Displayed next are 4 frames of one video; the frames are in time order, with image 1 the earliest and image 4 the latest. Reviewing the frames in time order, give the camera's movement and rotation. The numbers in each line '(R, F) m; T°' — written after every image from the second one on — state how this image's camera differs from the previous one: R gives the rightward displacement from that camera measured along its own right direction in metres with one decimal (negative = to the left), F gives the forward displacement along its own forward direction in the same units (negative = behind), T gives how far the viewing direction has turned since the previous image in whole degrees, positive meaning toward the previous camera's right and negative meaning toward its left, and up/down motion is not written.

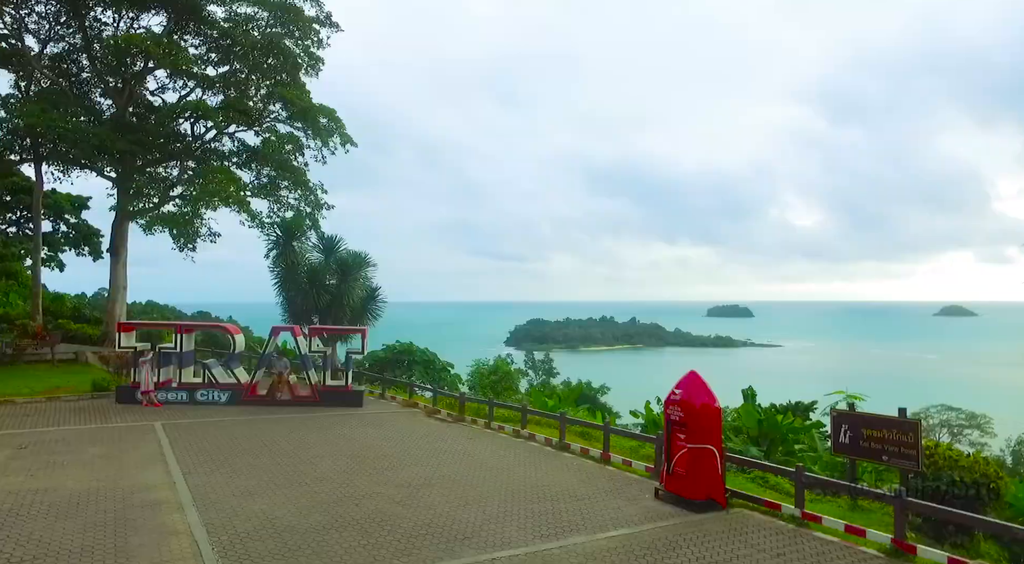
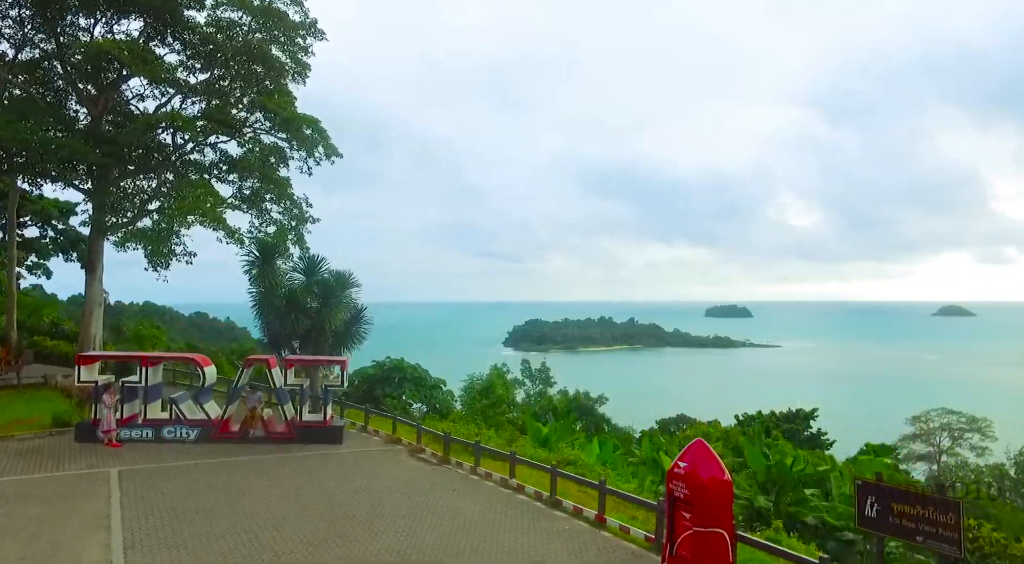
(+0.1, +0.8) m; 0°
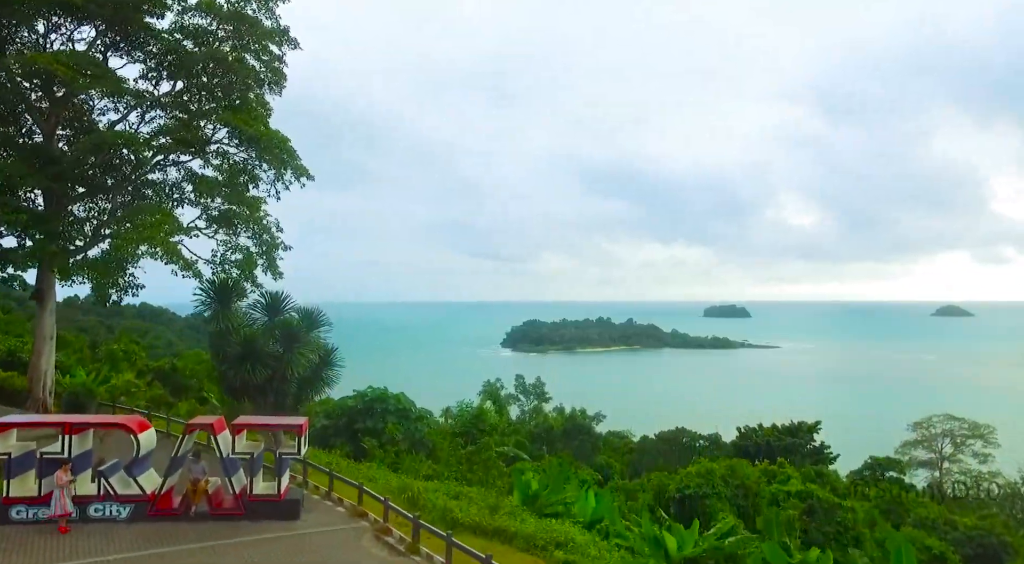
(+0.2, +1.5) m; 0°
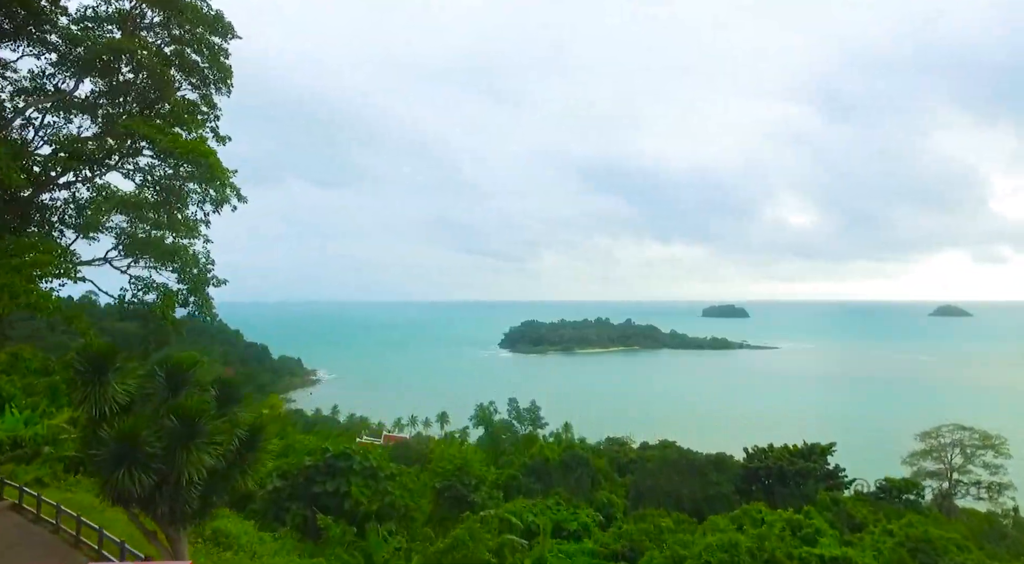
(+0.3, +3.4) m; 0°
